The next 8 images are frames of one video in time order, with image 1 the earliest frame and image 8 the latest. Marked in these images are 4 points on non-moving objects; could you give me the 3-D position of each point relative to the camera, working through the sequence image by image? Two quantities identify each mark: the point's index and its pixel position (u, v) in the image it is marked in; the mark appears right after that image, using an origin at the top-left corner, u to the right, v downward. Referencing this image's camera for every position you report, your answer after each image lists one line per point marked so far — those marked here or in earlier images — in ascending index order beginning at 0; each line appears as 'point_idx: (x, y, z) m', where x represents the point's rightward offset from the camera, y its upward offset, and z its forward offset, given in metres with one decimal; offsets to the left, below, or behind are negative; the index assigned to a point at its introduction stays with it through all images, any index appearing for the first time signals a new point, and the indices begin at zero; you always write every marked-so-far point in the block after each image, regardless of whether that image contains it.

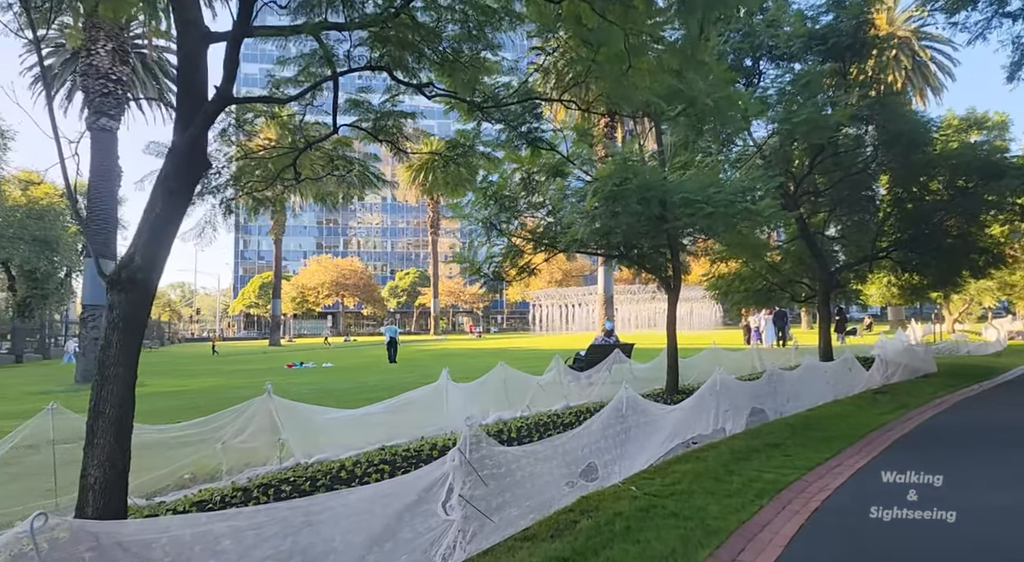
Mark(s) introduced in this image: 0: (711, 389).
0: (+2.6, -1.2, +8.4) m
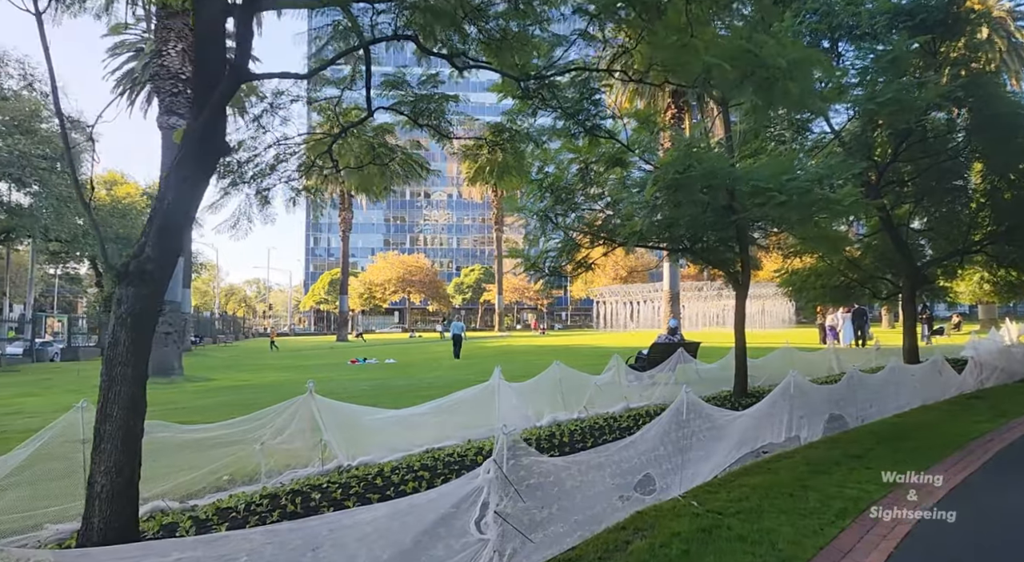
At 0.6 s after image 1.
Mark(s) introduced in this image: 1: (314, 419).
0: (+3.2, -1.2, +7.7) m
1: (-1.9, -1.4, +6.5) m
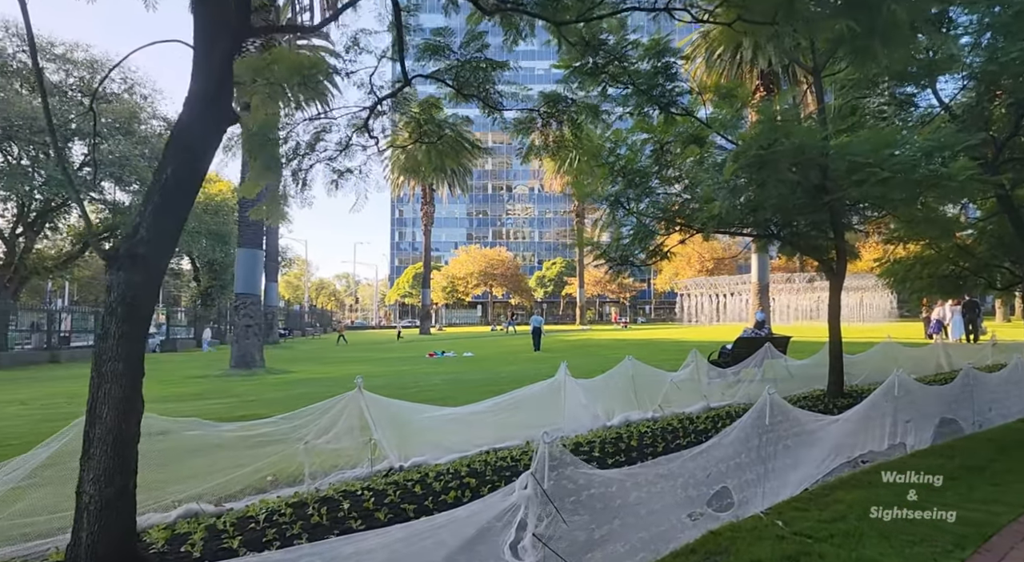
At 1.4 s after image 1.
0: (+3.9, -1.0, +6.7) m
1: (-1.4, -1.3, +6.1) m
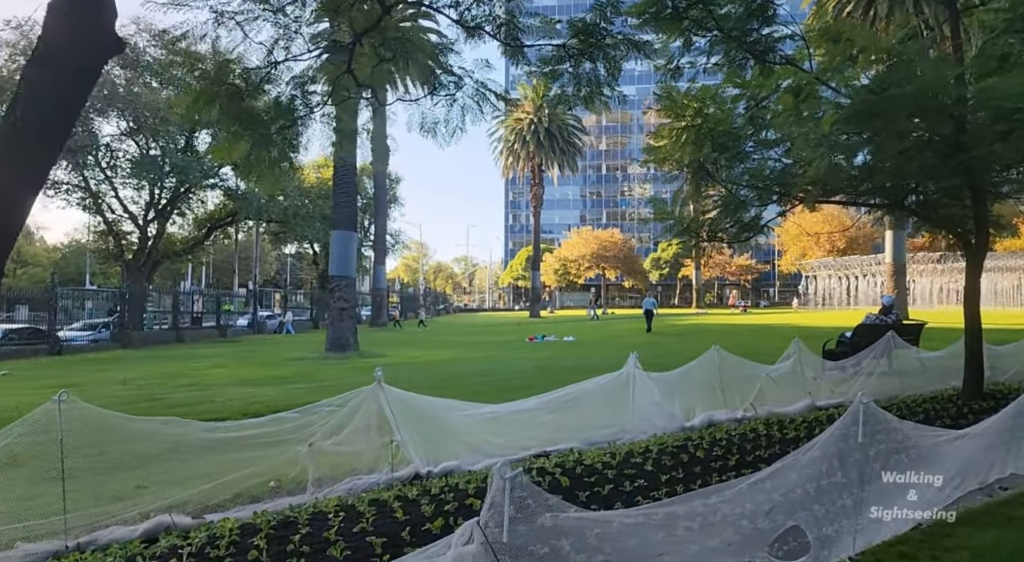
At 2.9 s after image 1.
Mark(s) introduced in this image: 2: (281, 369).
0: (+4.2, -0.8, +5.1) m
1: (-1.1, -1.1, +5.4) m
2: (-6.5, -2.4, +18.6) m
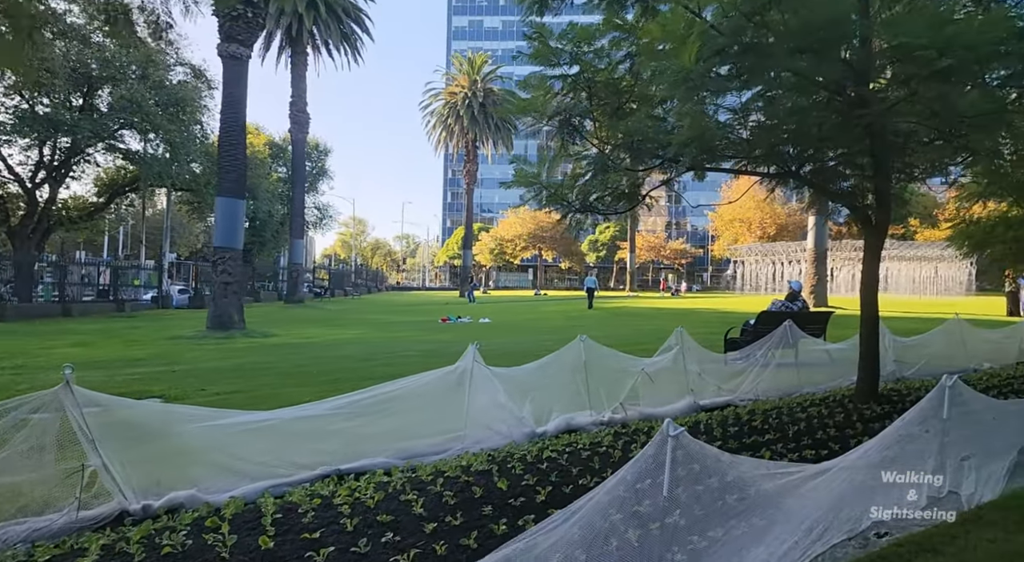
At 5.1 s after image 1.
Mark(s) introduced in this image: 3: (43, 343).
0: (+2.6, -0.7, +4.0) m
1: (-2.7, -0.9, +3.8) m
2: (-9.2, -1.7, +16.6) m
3: (-12.9, -1.7, +18.2) m
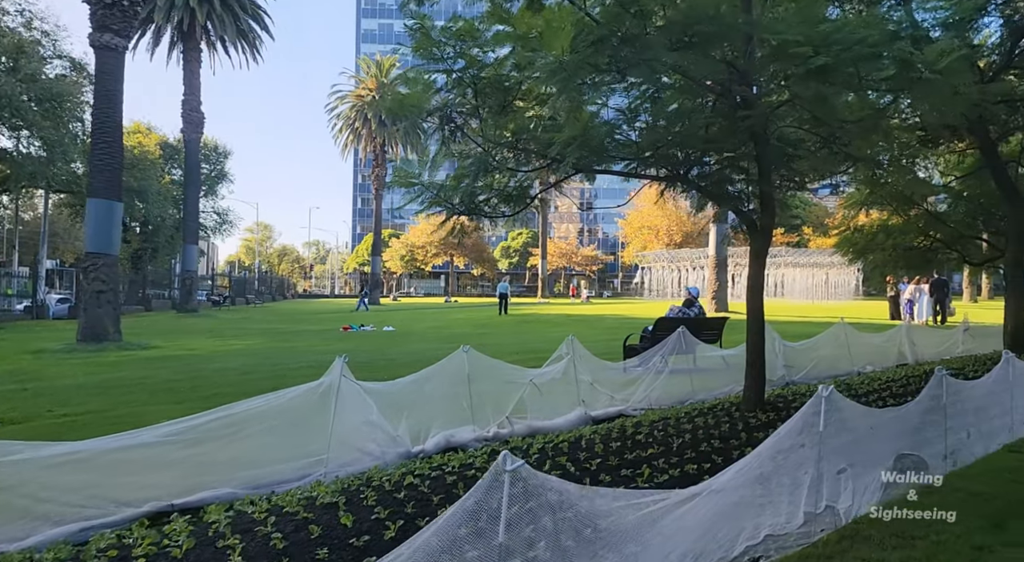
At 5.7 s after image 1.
0: (+1.8, -0.8, +3.8) m
1: (-3.5, -0.9, +3.0) m
2: (-11.5, -1.9, +14.8) m
3: (-15.3, -1.9, +15.9) m
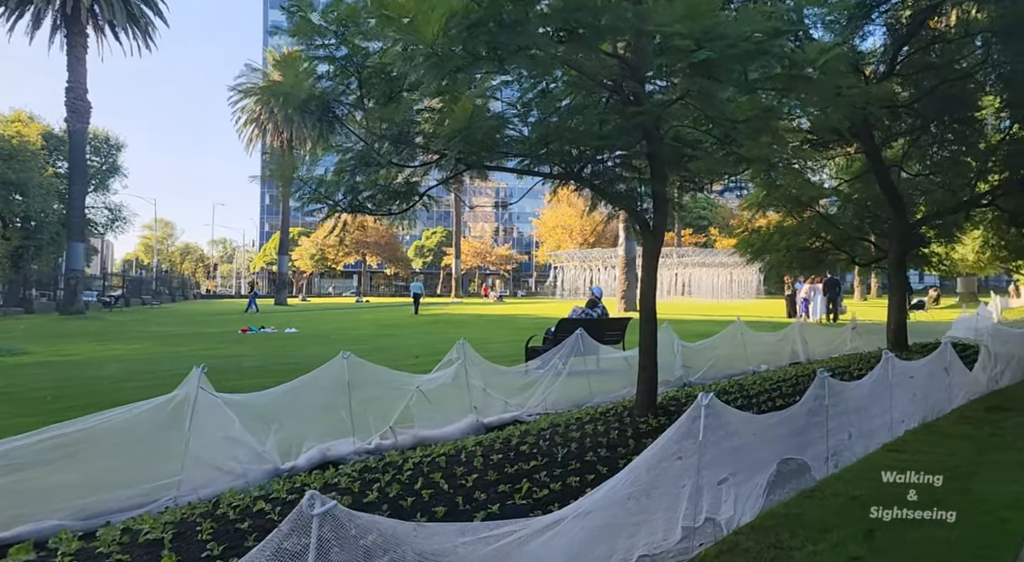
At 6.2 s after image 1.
0: (+1.0, -0.8, +3.6) m
1: (-4.1, -0.9, +2.2) m
2: (-13.4, -1.9, +13.0) m
3: (-17.4, -1.9, +13.7) m
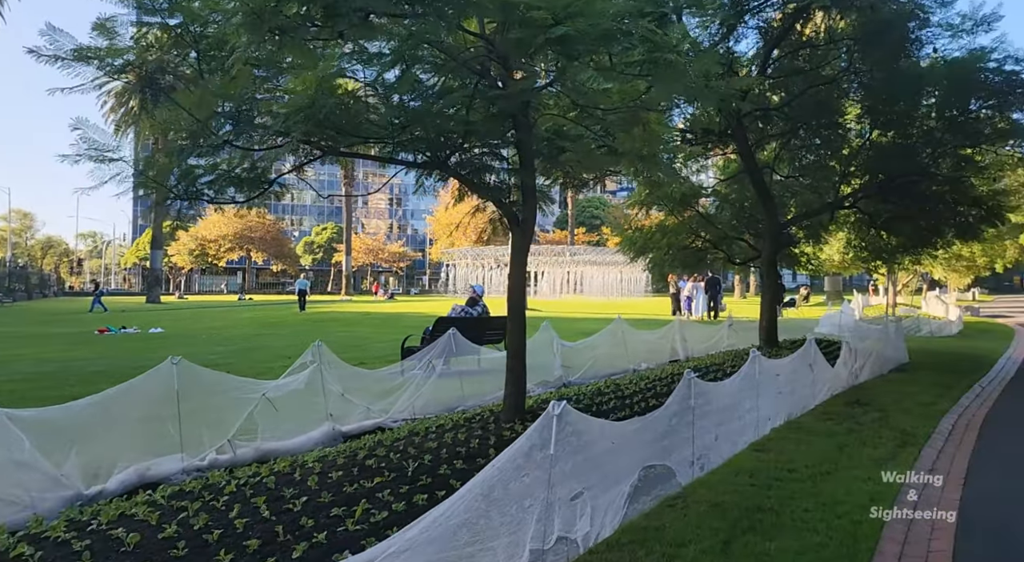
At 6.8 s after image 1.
0: (+0.2, -0.8, +3.2) m
1: (-4.6, -0.9, +1.1) m
2: (-15.5, -1.8, +10.4) m
3: (-19.5, -1.8, +10.5) m
